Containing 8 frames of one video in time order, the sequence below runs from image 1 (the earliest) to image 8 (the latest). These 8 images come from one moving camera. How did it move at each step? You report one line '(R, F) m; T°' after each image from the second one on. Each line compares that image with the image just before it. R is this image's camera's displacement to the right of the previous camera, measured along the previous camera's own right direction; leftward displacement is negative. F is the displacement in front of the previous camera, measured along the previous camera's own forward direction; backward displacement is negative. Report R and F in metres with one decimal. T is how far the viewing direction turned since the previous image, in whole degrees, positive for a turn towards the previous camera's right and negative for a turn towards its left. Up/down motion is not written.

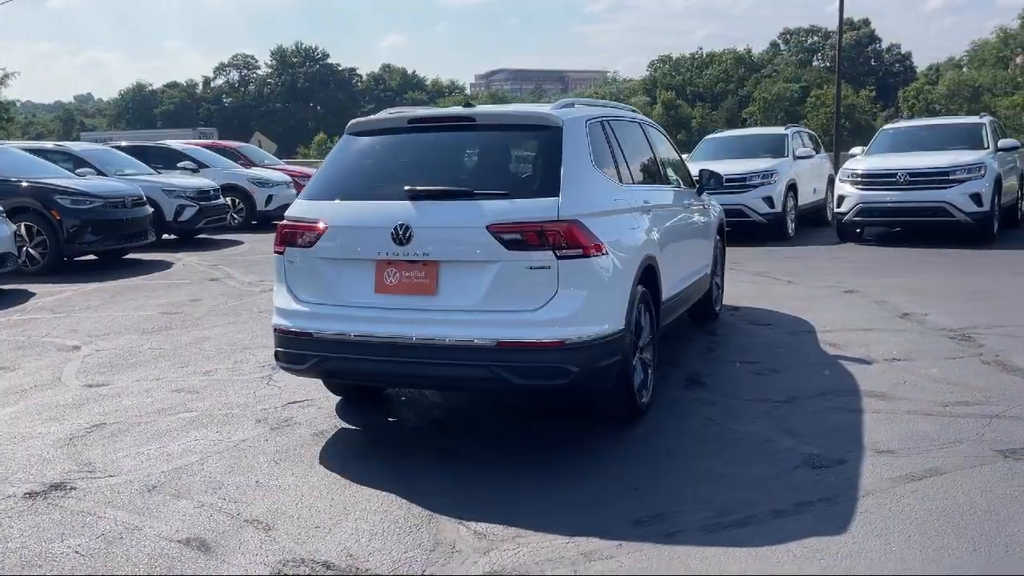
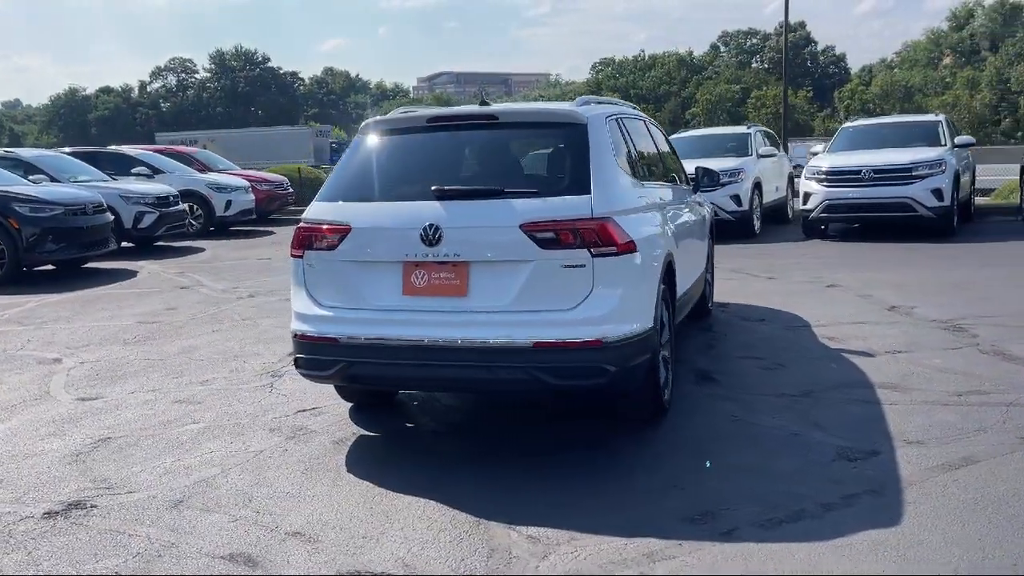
(-0.5, +0.1) m; +3°
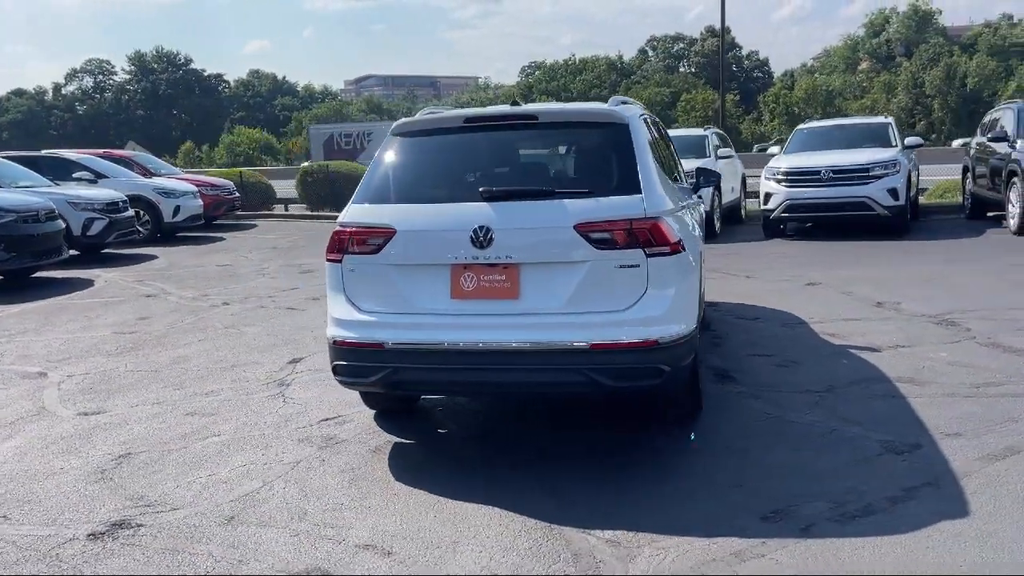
(-0.7, +0.1) m; +4°
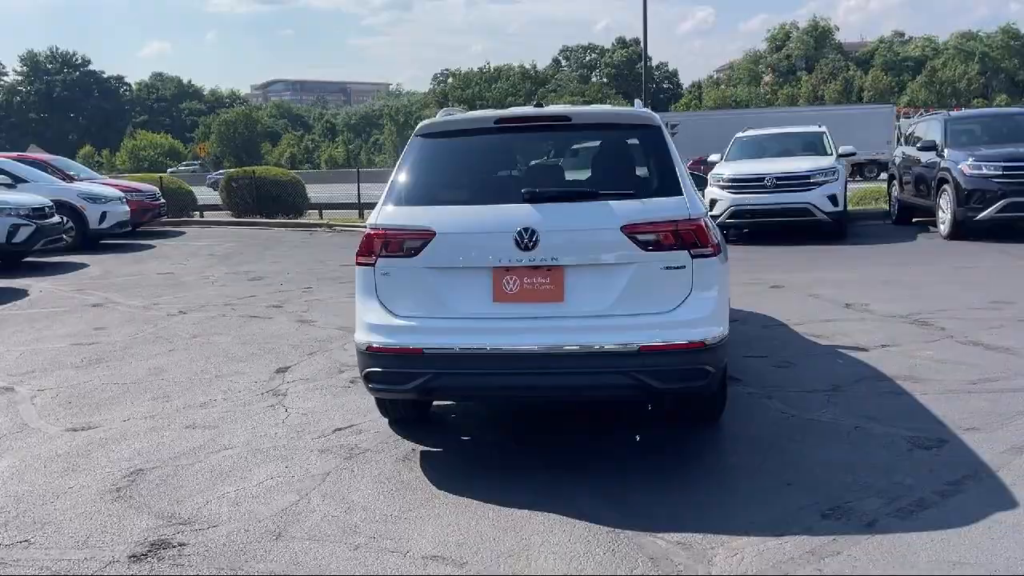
(-0.7, +0.1) m; +6°
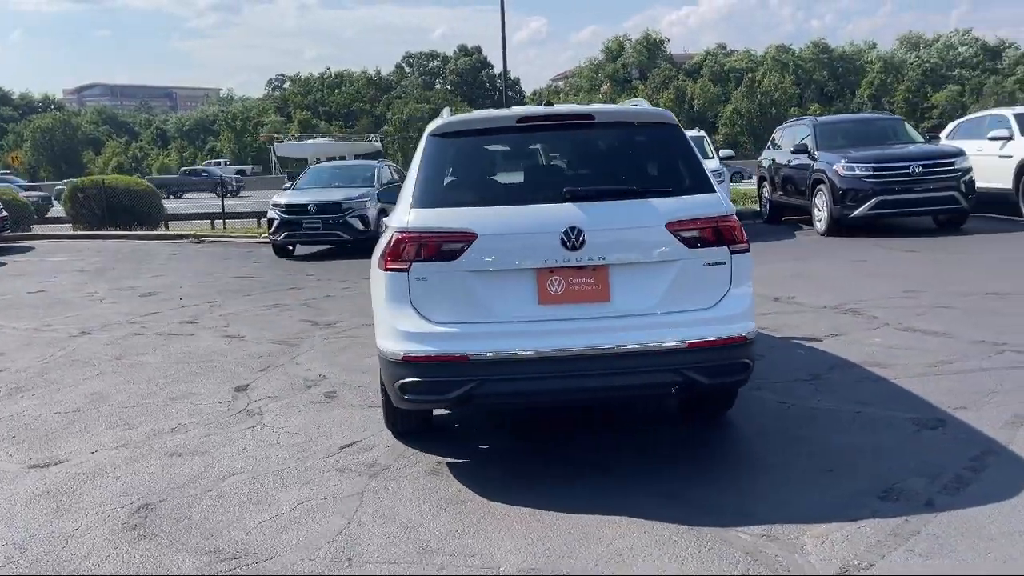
(-1.1, +0.2) m; +10°
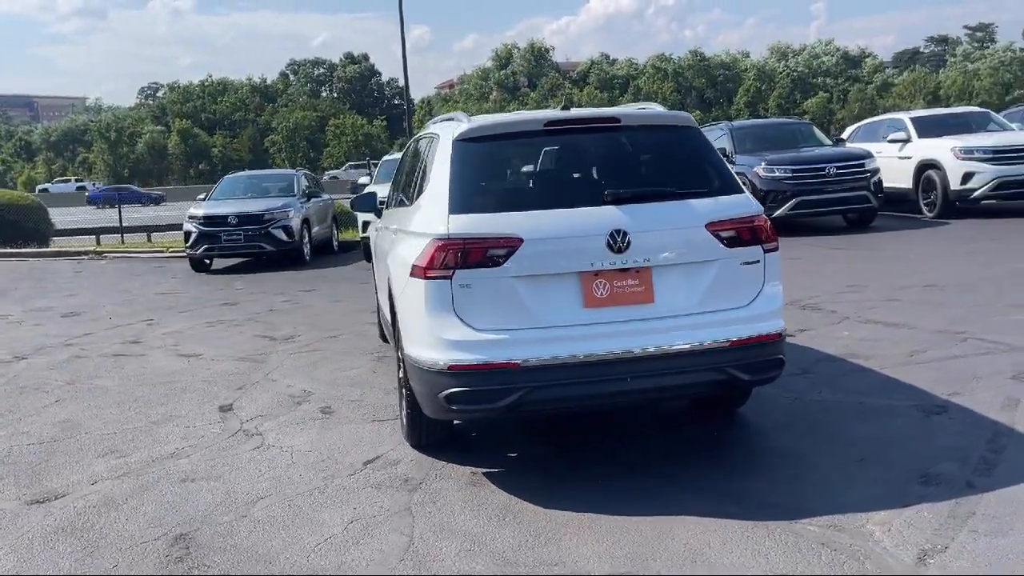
(-0.8, +0.1) m; +7°
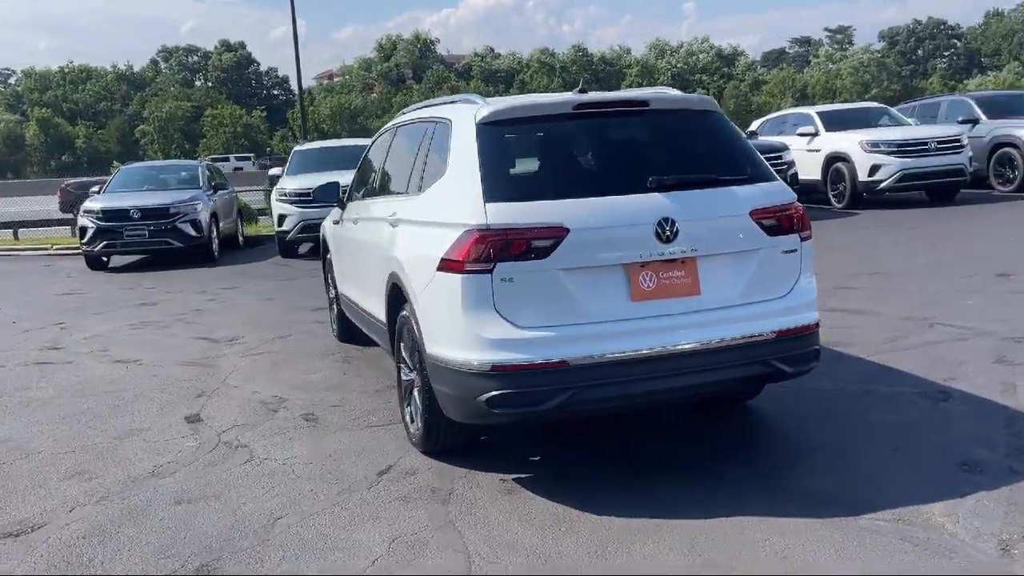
(-0.8, +0.4) m; +8°
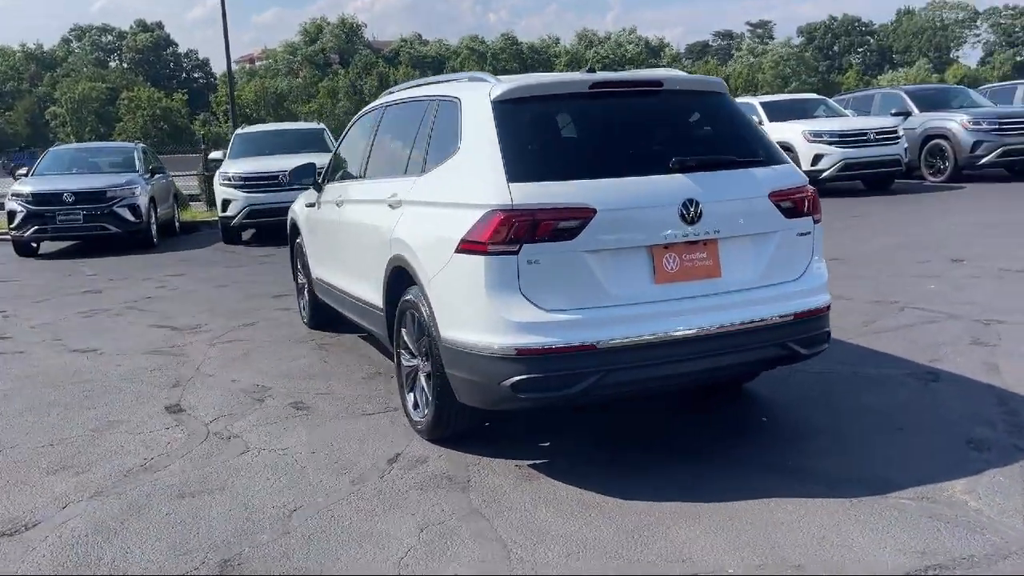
(-0.5, +0.1) m; +5°
